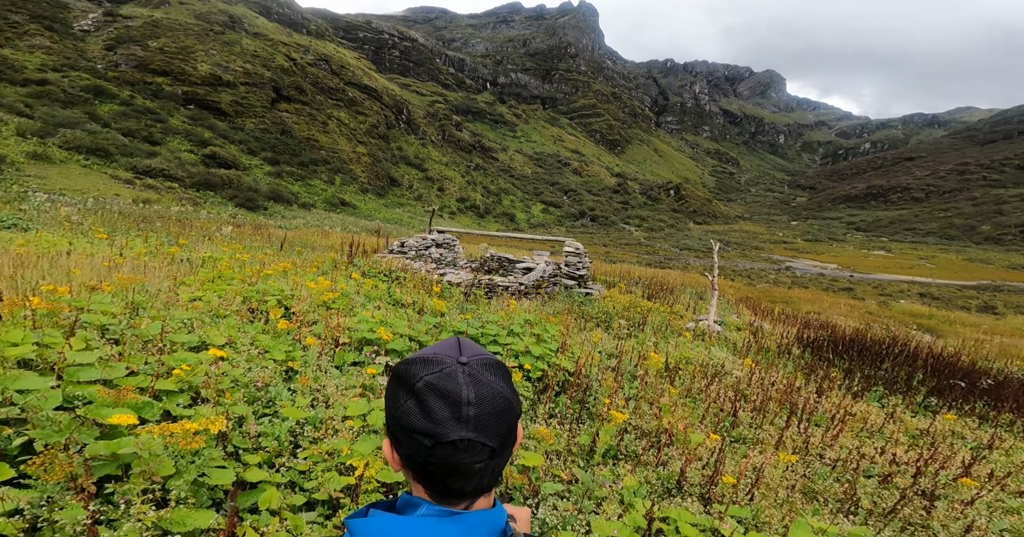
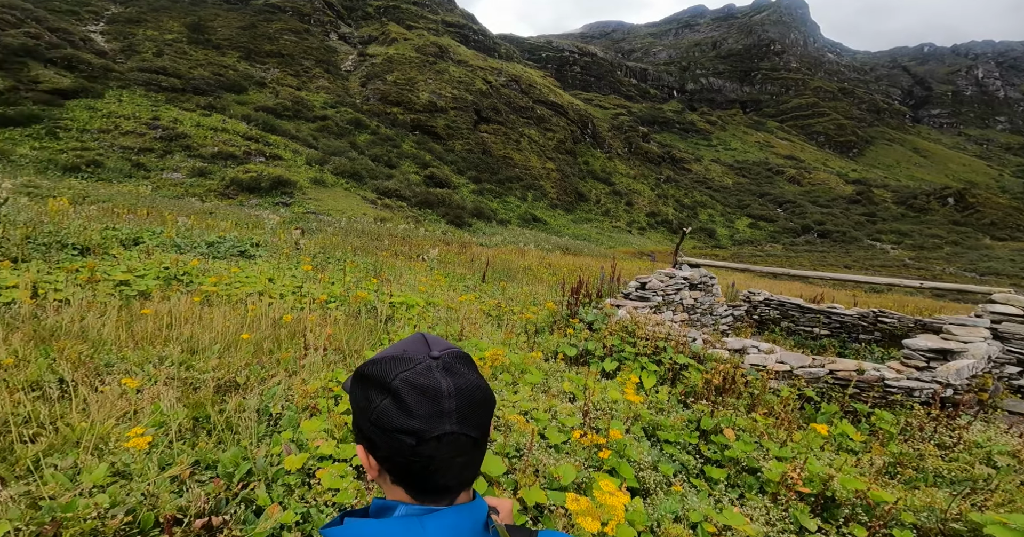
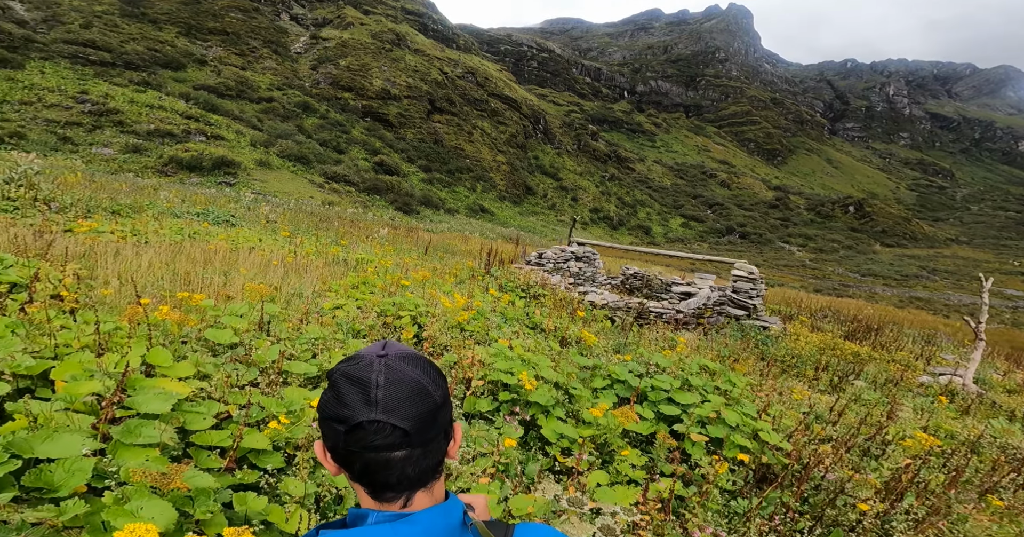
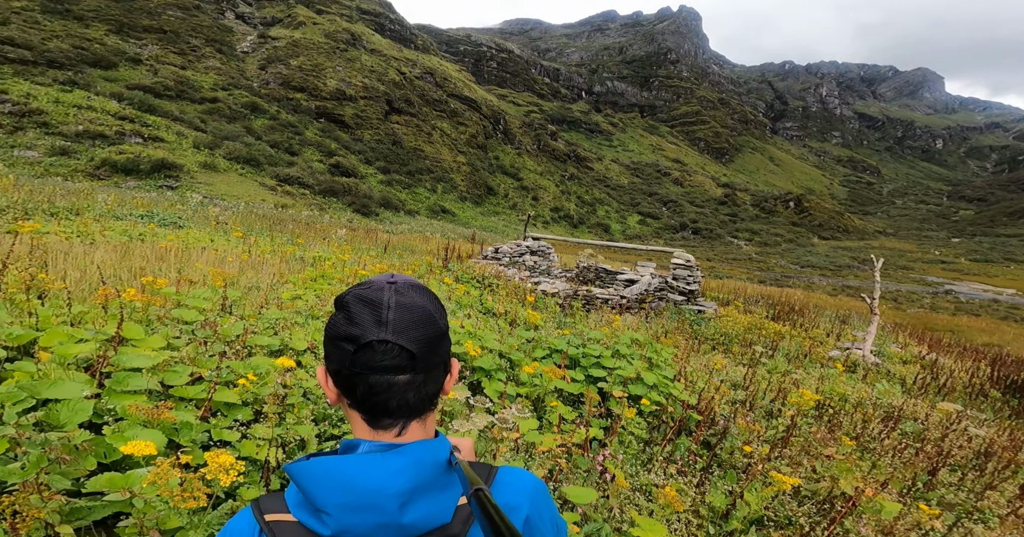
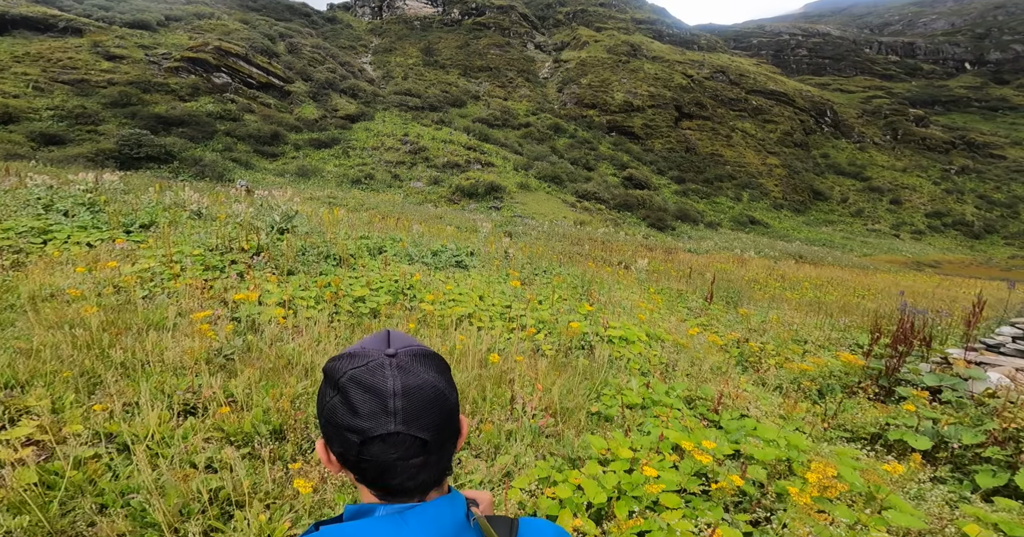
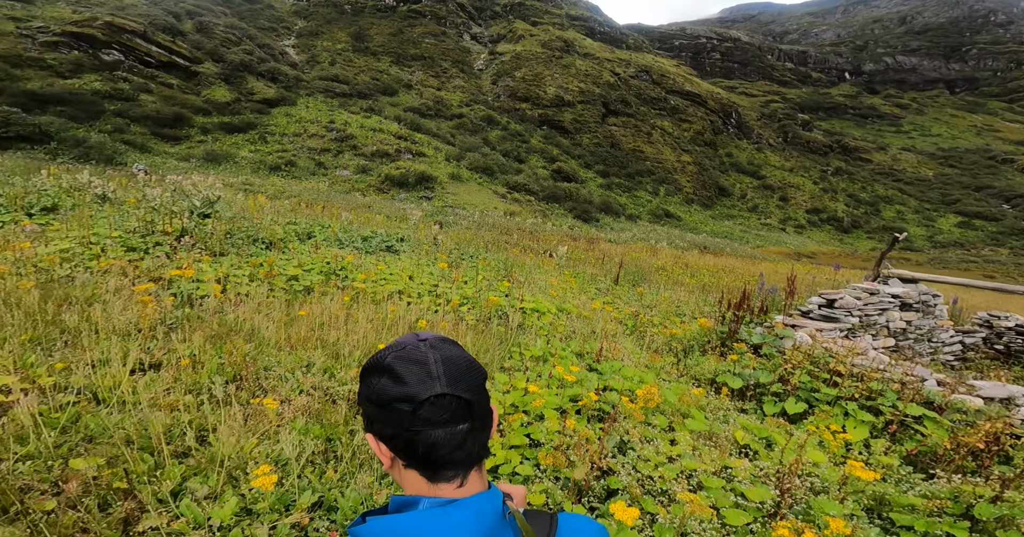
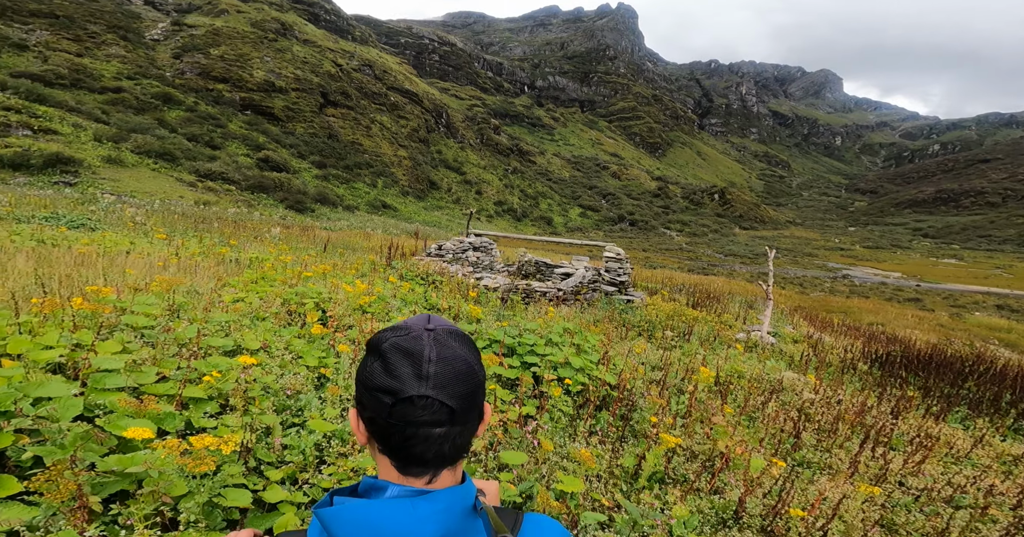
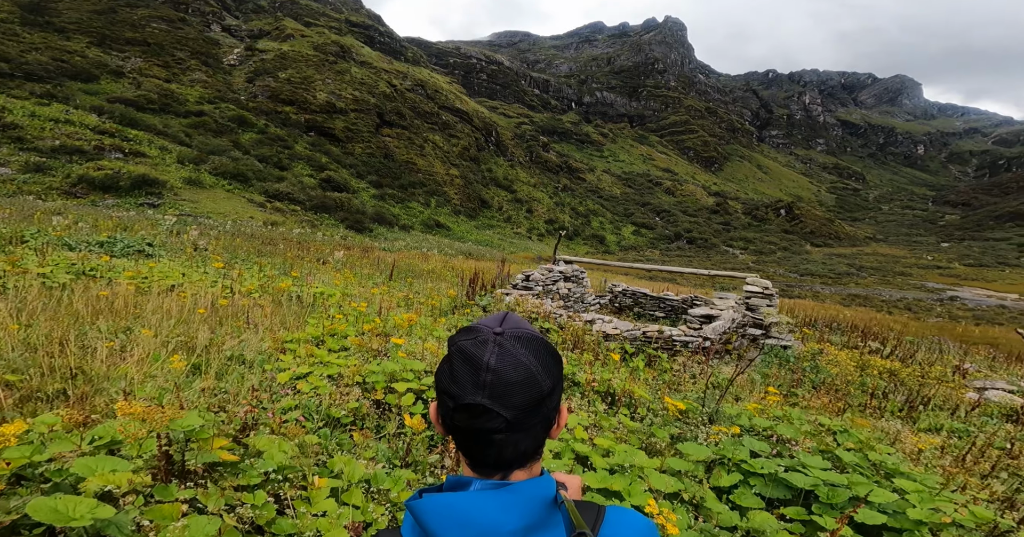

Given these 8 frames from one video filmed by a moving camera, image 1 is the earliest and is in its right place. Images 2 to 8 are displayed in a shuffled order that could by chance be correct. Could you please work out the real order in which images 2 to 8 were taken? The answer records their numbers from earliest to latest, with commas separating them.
7, 4, 3, 8, 2, 6, 5
